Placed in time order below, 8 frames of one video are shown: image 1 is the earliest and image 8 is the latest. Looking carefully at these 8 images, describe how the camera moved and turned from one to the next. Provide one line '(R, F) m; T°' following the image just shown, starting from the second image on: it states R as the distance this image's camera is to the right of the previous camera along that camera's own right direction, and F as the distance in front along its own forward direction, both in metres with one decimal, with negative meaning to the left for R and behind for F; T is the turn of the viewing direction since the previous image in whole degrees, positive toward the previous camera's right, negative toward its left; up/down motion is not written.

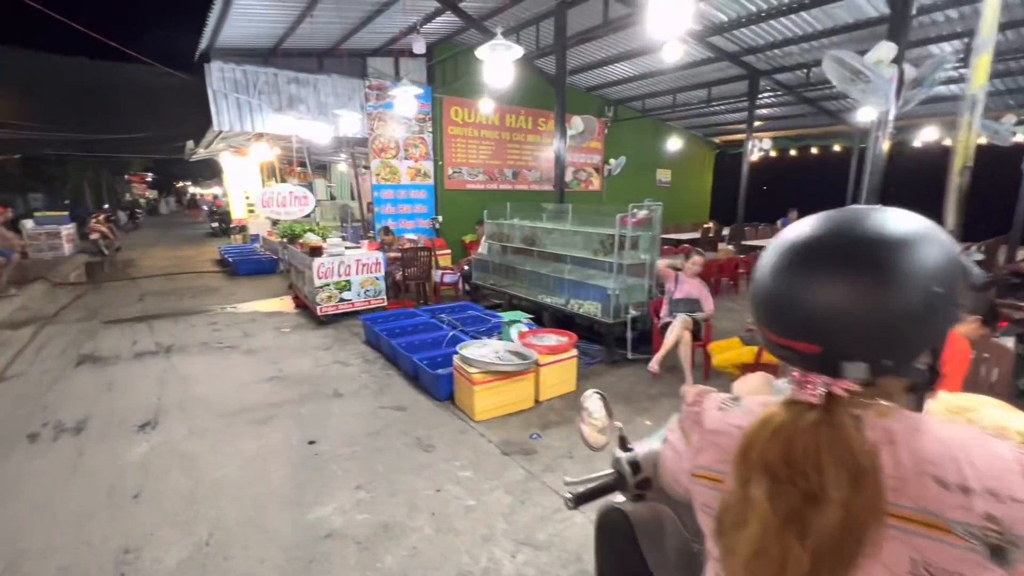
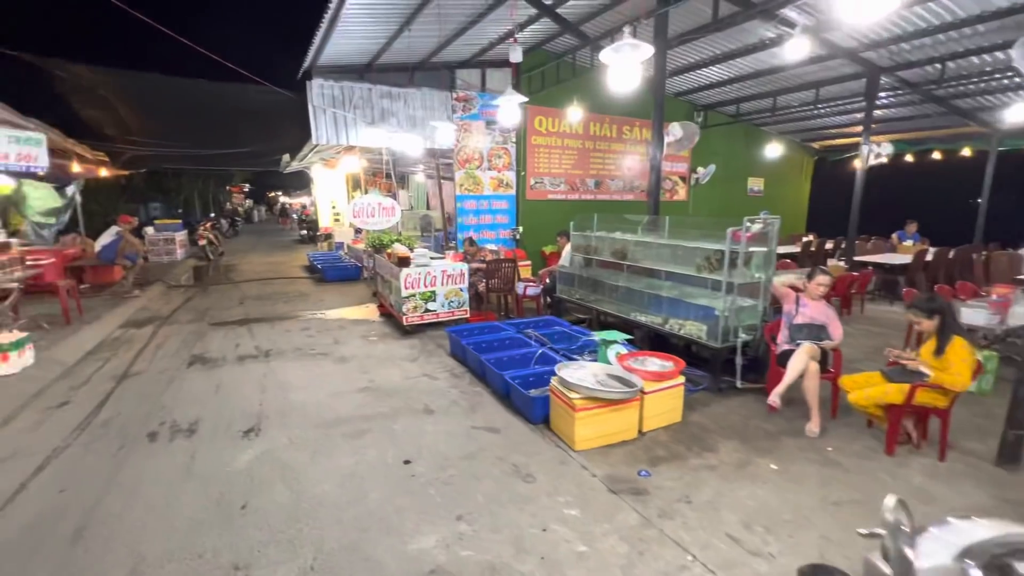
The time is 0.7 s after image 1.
(-0.3, +0.2) m; -8°
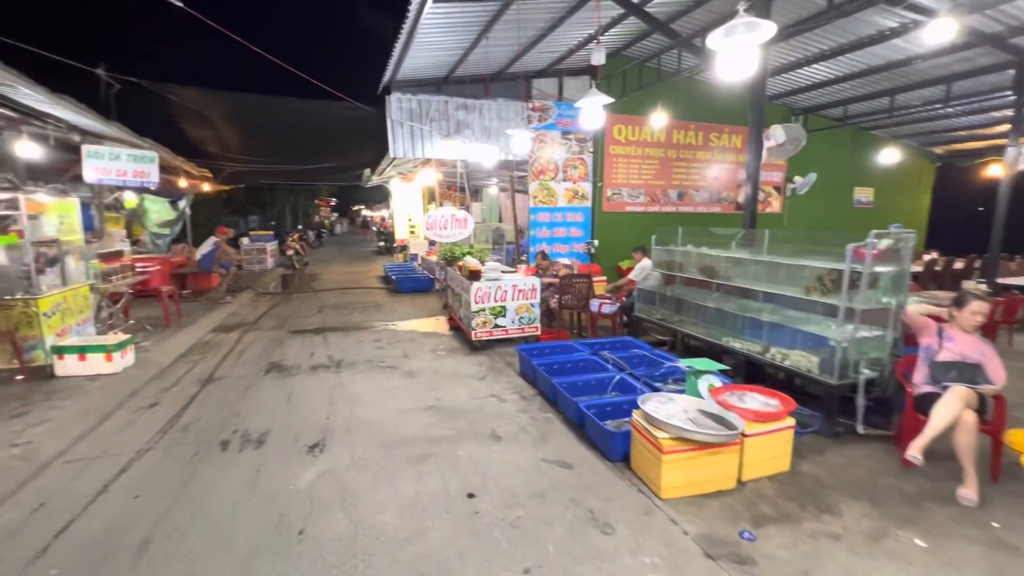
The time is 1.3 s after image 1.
(-0.1, +0.3) m; -8°
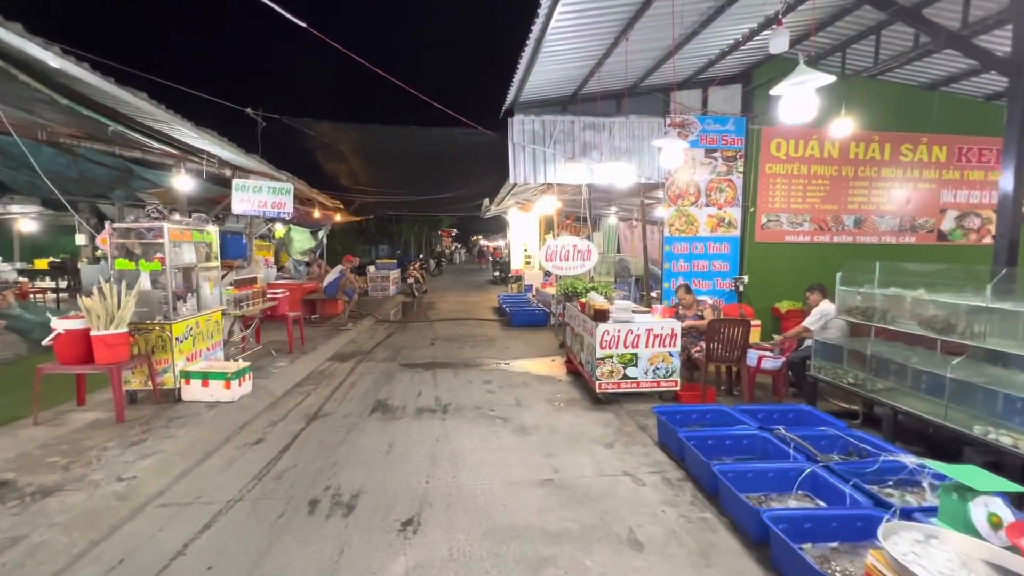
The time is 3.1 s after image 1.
(-0.2, +0.8) m; -14°
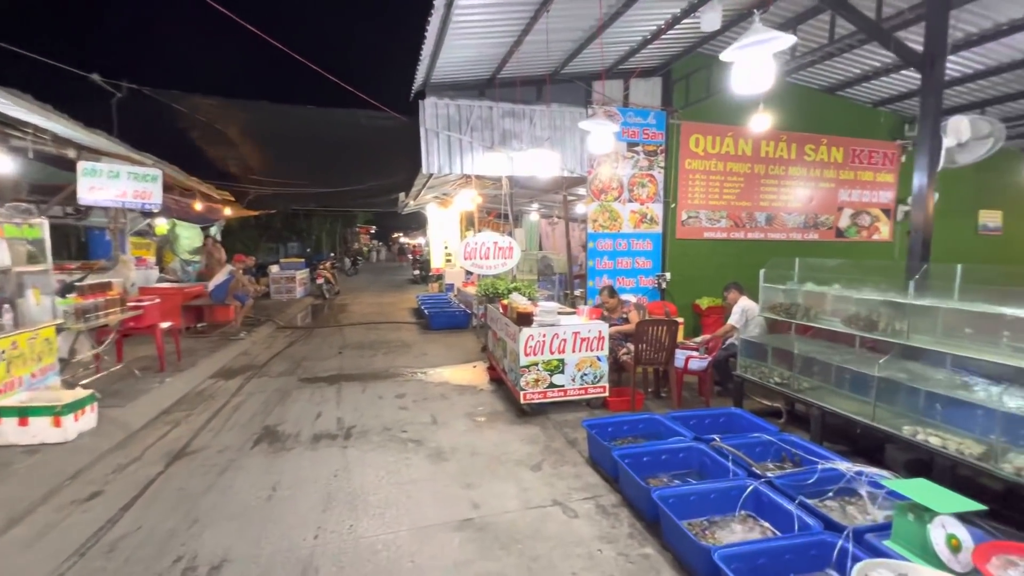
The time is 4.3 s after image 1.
(+0.1, +0.5) m; +9°
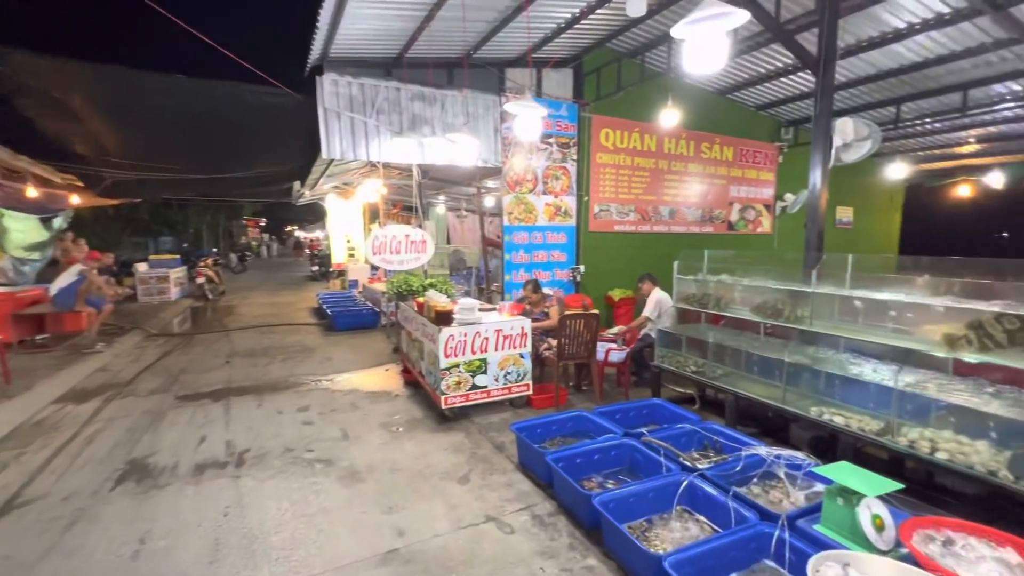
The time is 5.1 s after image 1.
(-0.1, +0.3) m; +11°
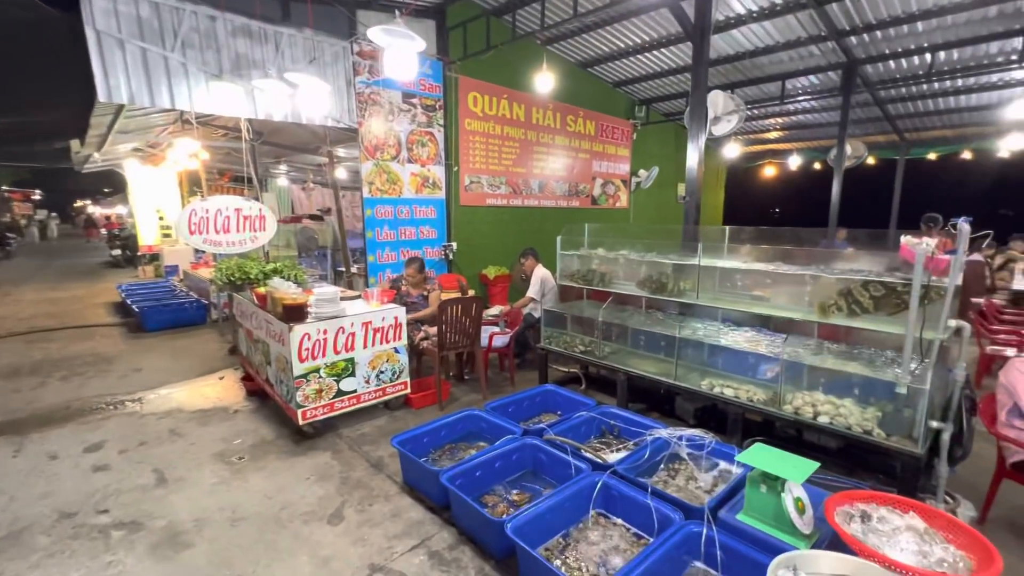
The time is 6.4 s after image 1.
(-0.1, +0.6) m; +17°
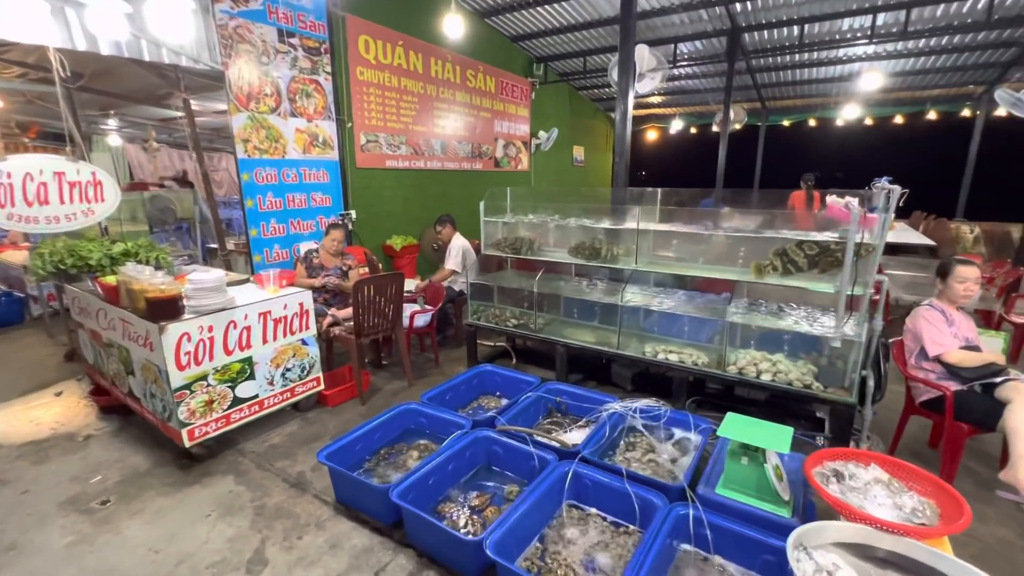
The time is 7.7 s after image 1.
(-0.3, +0.4) m; +13°
